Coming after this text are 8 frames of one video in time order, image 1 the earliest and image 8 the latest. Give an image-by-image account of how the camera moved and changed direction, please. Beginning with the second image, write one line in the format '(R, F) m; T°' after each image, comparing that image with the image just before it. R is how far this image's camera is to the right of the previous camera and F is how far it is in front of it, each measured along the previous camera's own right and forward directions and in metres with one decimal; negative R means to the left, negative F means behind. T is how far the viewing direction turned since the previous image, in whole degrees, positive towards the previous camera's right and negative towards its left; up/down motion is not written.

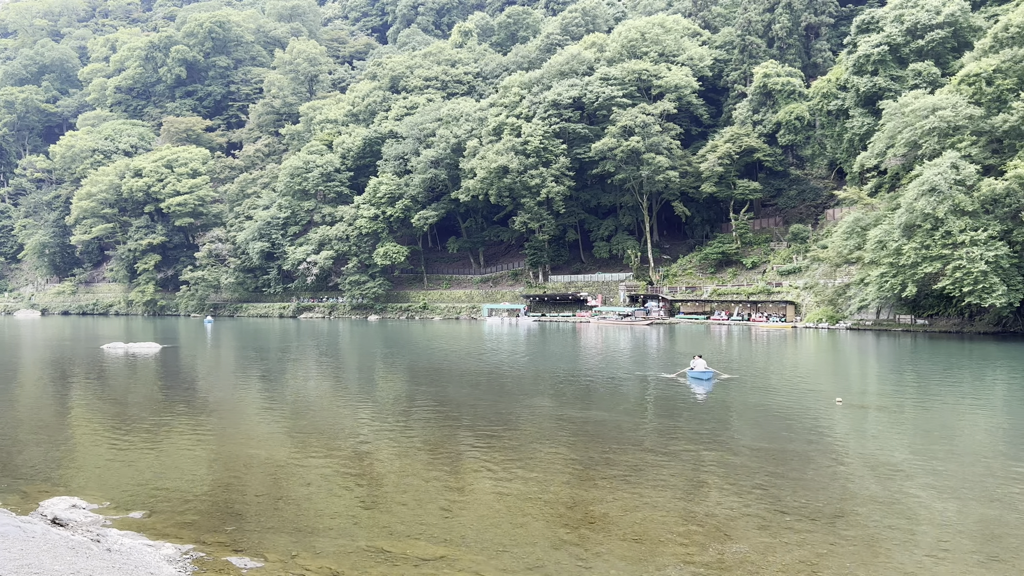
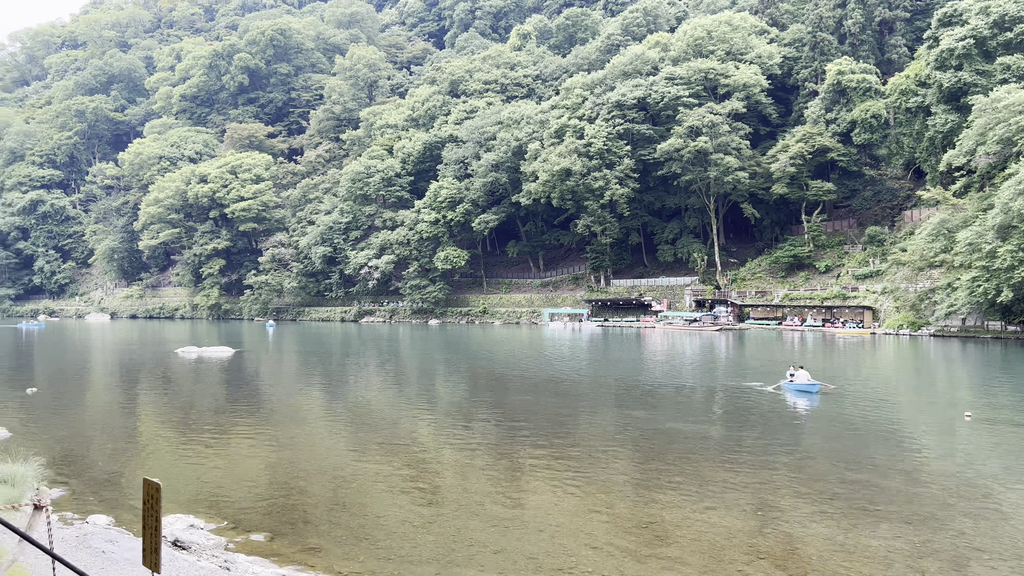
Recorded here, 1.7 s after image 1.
(-0.8, +0.6) m; -4°
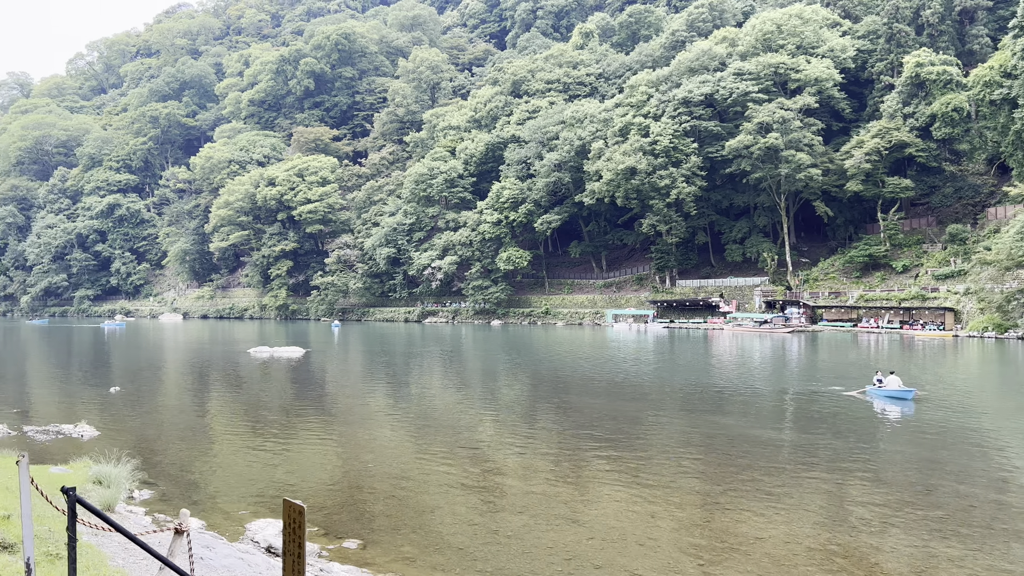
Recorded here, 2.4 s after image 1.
(-0.3, +0.3) m; -4°
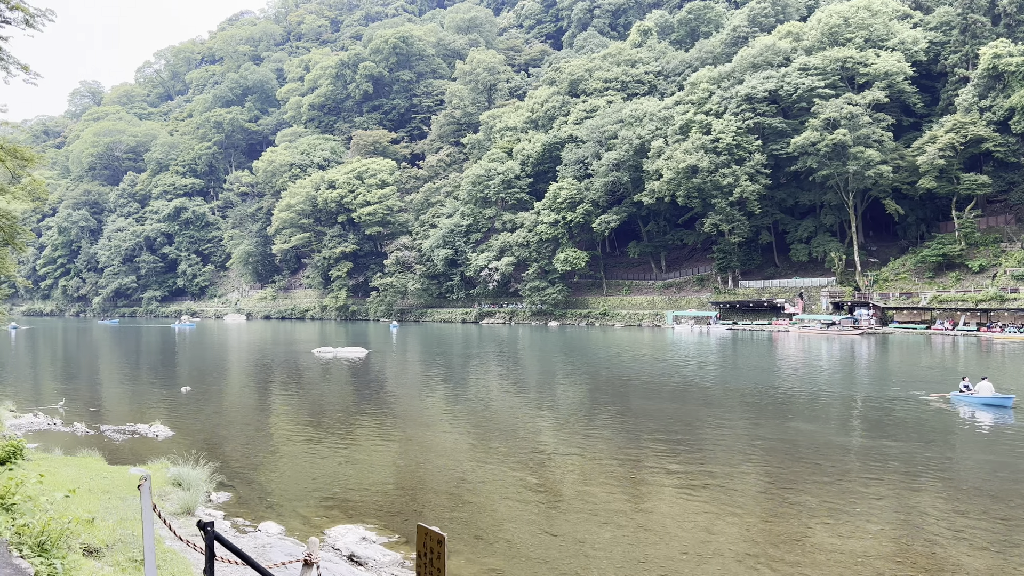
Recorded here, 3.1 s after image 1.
(-0.2, +0.3) m; -4°
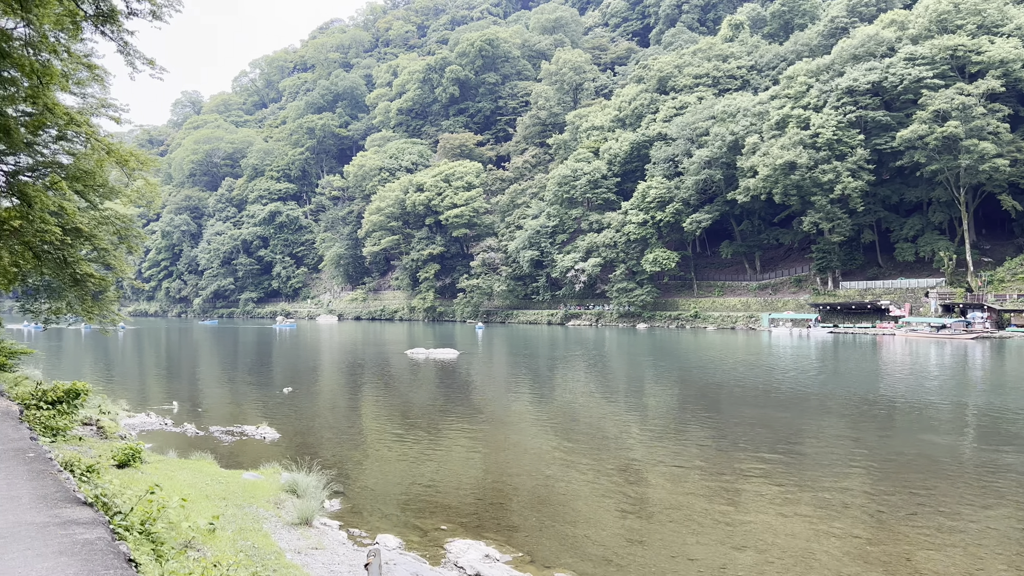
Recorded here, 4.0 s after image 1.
(-0.3, +0.4) m; -6°
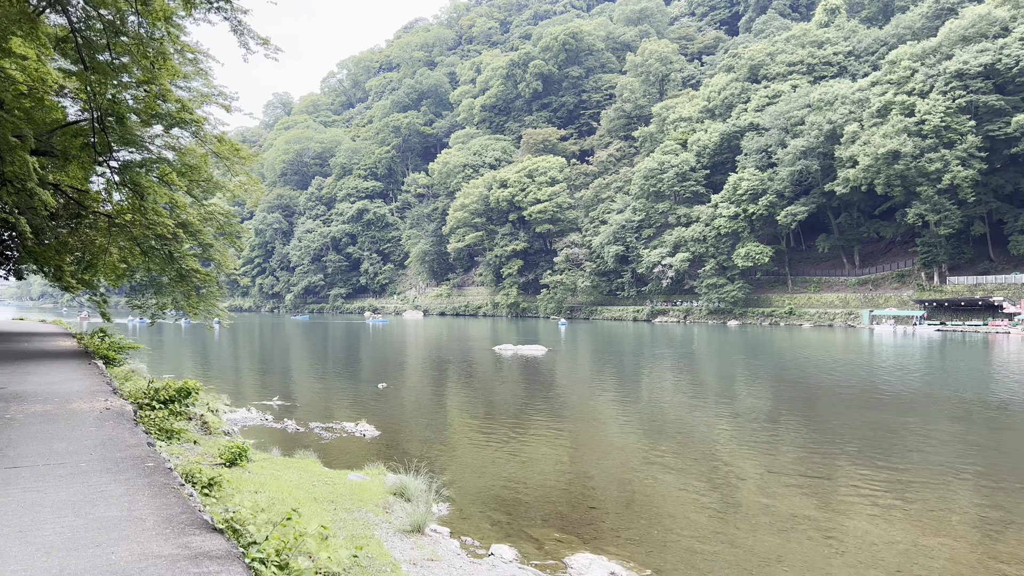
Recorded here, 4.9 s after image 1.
(-0.3, +0.4) m; -6°
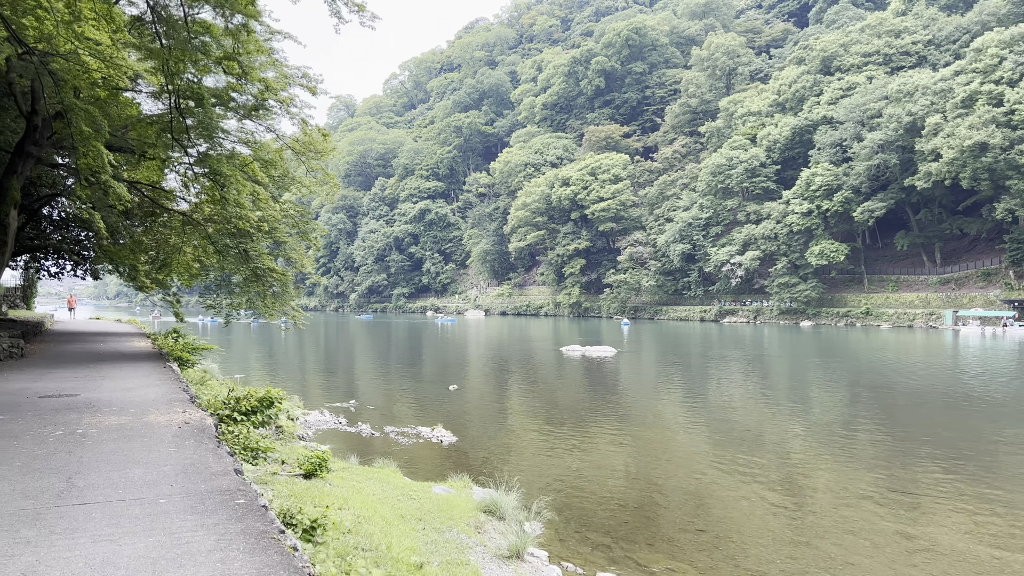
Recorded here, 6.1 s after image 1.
(-0.3, +0.5) m; -4°
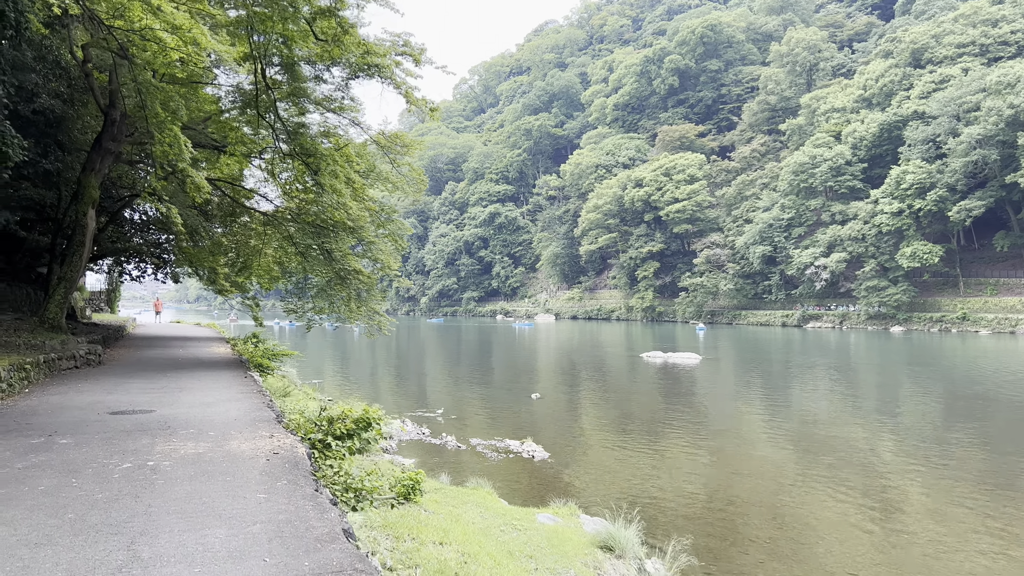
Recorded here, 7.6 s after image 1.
(-0.3, +0.7) m; -5°
